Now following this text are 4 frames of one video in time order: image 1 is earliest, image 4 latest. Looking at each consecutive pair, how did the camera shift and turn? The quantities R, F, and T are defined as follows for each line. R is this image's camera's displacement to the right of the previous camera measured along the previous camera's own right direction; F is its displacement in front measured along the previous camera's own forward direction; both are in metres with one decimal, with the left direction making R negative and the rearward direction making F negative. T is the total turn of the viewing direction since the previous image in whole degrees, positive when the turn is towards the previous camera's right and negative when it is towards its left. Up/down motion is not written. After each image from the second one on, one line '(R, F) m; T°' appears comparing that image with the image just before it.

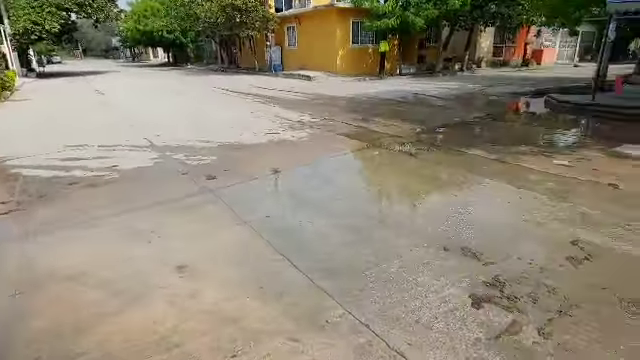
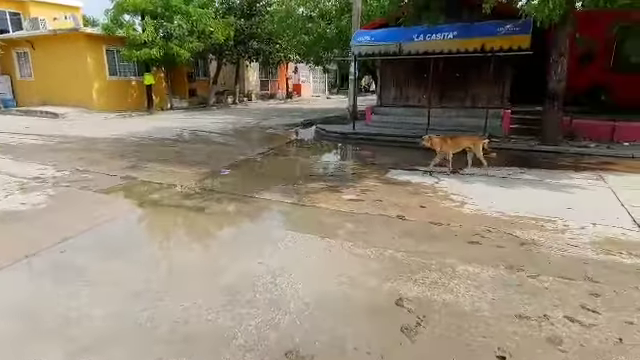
(+0.2, +1.0) m; +30°
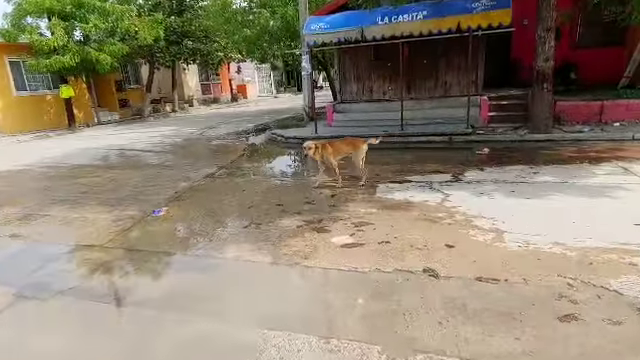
(-0.2, +1.7) m; +7°
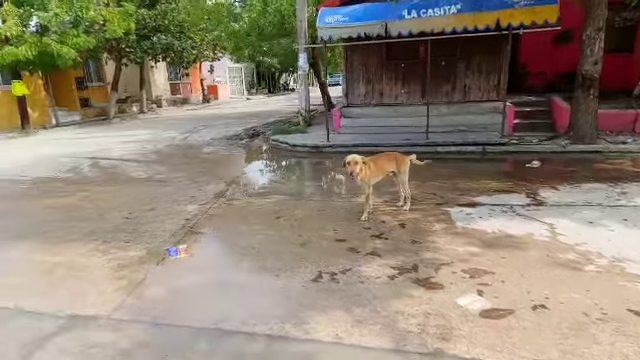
(-1.1, +1.3) m; +5°
